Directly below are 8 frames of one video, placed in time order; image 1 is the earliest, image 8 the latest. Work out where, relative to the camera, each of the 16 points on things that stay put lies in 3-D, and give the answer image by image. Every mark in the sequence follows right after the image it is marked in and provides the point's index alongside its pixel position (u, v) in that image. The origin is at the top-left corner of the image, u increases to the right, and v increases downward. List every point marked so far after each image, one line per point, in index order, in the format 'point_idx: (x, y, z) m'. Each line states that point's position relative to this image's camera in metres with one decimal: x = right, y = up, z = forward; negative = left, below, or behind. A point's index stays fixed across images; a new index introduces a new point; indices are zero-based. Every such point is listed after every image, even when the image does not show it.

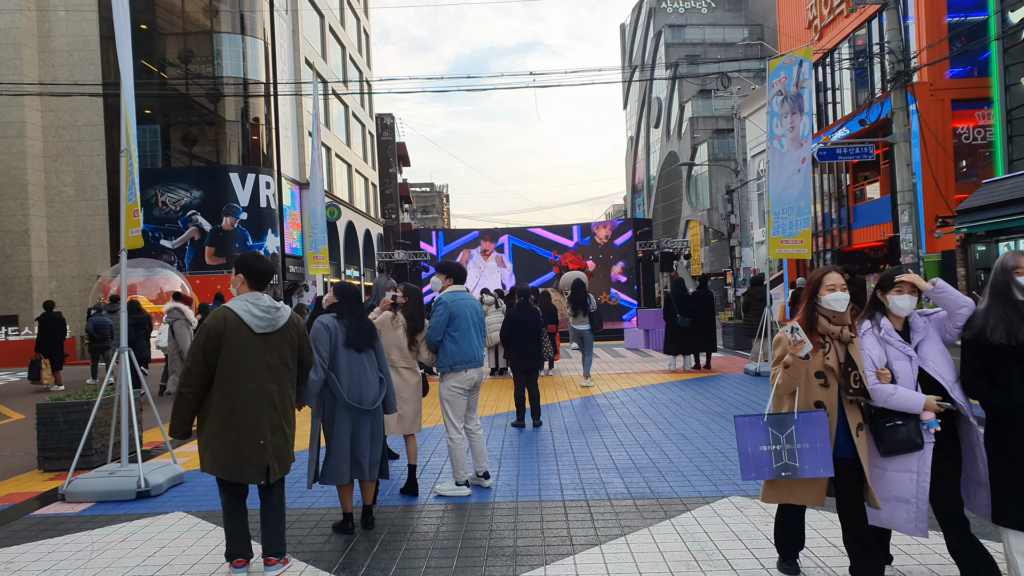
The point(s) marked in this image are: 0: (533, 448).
0: (+0.2, -1.6, +6.8) m
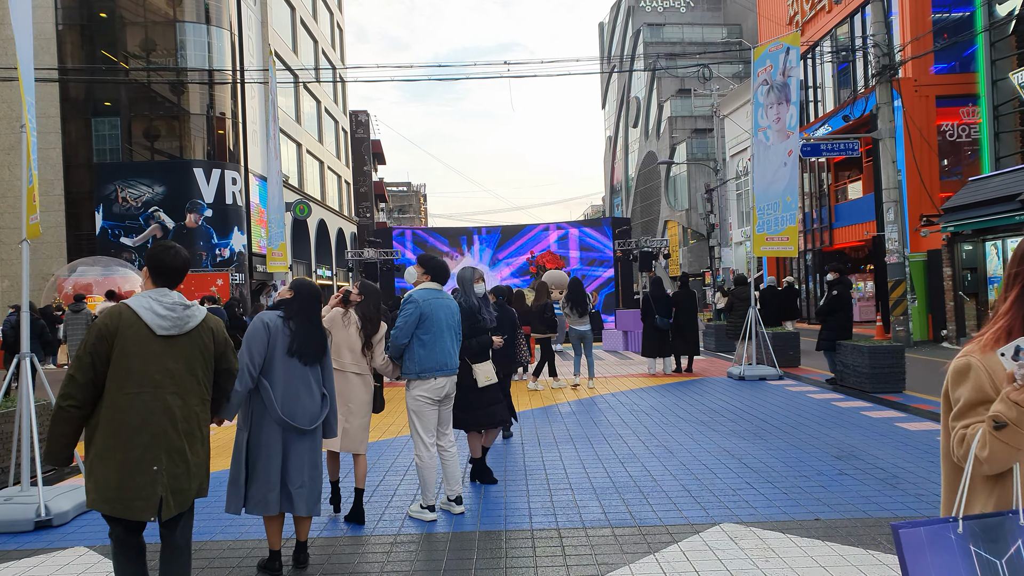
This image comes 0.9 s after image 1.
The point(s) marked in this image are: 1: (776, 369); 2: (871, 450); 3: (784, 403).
0: (-0.1, -1.6, +6.1) m
1: (+4.4, -1.4, +11.3) m
2: (+3.2, -1.5, +6.1) m
3: (+3.6, -1.5, +8.9) m
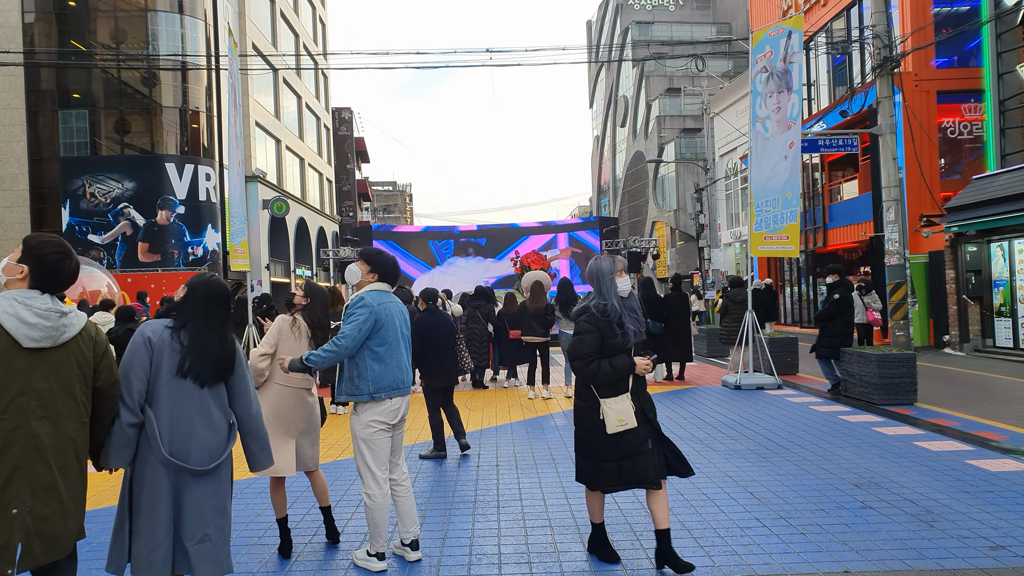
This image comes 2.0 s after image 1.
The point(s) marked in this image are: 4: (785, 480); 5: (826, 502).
0: (-0.3, -1.6, +5.3) m
1: (+4.1, -1.4, +10.6) m
2: (+3.0, -1.5, +5.4) m
3: (+3.3, -1.5, +8.2) m
4: (+2.2, -1.5, +5.4) m
5: (+2.2, -1.5, +4.8) m
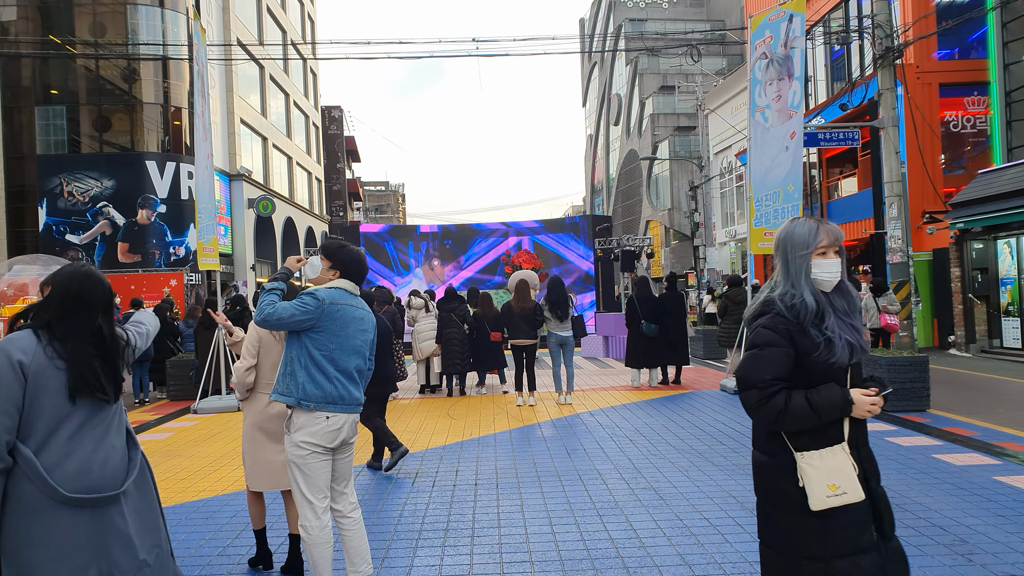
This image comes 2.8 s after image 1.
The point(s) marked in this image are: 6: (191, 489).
0: (-0.5, -1.6, +4.7) m
1: (+3.9, -1.4, +10.0) m
2: (+2.9, -1.5, +4.8) m
3: (+3.1, -1.5, +7.6) m
4: (+2.0, -1.5, +4.9) m
5: (+2.1, -1.5, +4.3) m
6: (-2.8, -1.7, +5.9) m
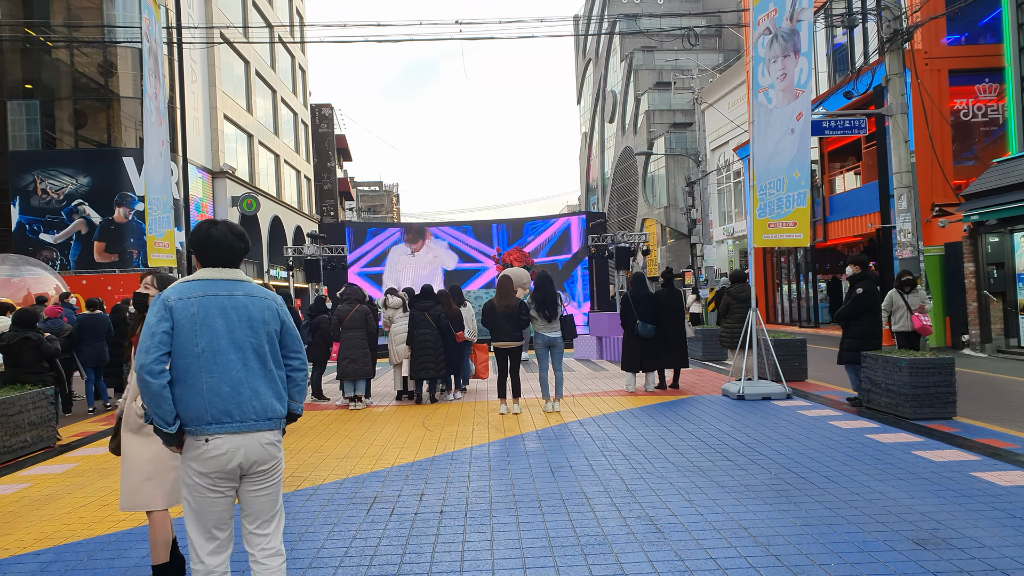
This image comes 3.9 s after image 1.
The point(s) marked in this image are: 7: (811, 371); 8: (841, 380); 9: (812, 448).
0: (-0.7, -1.6, +3.9) m
1: (+3.7, -1.3, +9.2) m
2: (+2.7, -1.4, +4.0) m
3: (+2.9, -1.5, +6.8) m
4: (+1.8, -1.5, +4.1) m
5: (+1.9, -1.5, +3.5) m
6: (-3.0, -1.7, +5.1) m
7: (+5.1, -1.4, +11.5) m
8: (+5.2, -1.5, +10.7) m
9: (+2.7, -1.5, +6.2) m
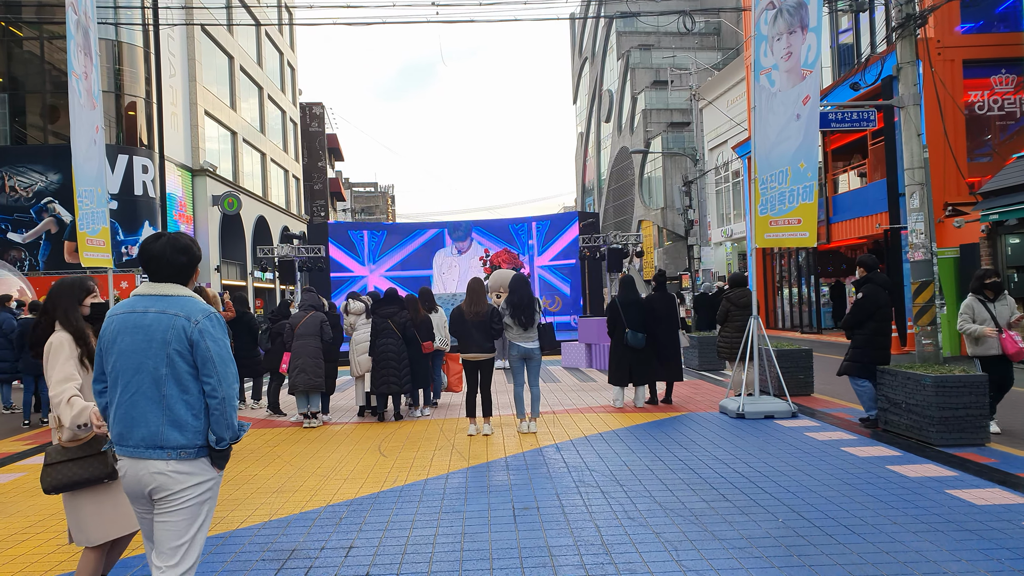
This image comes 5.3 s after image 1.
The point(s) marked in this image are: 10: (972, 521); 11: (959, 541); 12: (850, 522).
0: (-1.0, -1.6, +3.0) m
1: (+3.3, -1.4, +8.3) m
2: (+2.4, -1.5, +3.1) m
3: (+2.6, -1.5, +5.9) m
4: (+1.5, -1.5, +3.2) m
5: (+1.6, -1.5, +2.5) m
6: (-3.3, -1.7, +4.2) m
7: (+4.7, -1.5, +10.6) m
8: (+4.8, -1.5, +9.8) m
9: (+2.4, -1.5, +5.2) m
10: (+2.9, -1.5, +4.3) m
11: (+2.6, -1.5, +4.0) m
12: (+2.2, -1.5, +4.4) m
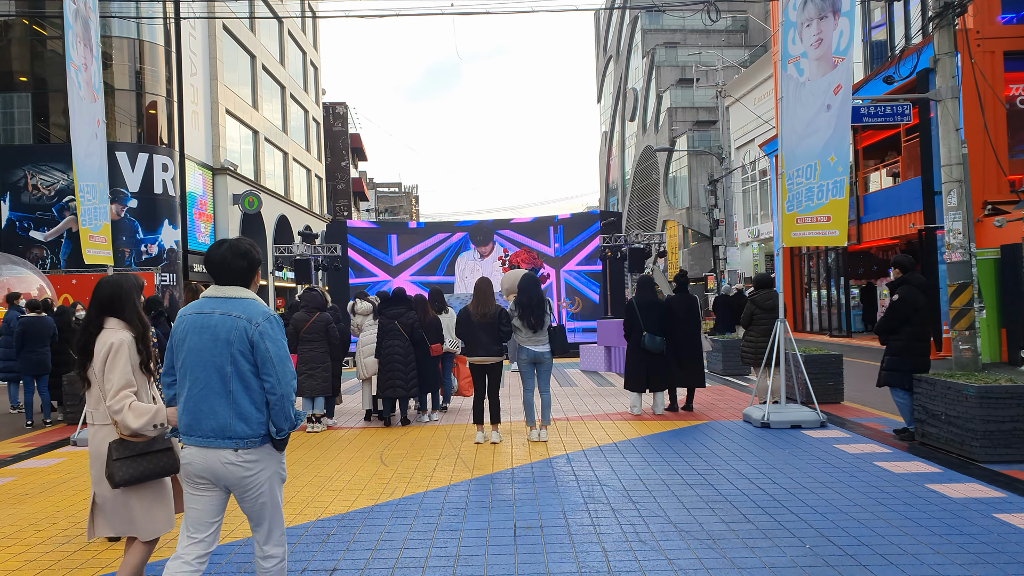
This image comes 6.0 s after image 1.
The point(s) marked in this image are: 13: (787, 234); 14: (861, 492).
0: (-1.0, -1.6, +2.7) m
1: (+3.5, -1.4, +7.8) m
2: (+2.3, -1.5, +2.6) m
3: (+2.6, -1.6, +5.4) m
4: (+1.5, -1.5, +2.7) m
5: (+1.5, -1.5, +2.1) m
6: (-3.3, -1.7, +3.9) m
7: (+5.0, -1.5, +10.1) m
8: (+5.0, -1.6, +9.2) m
9: (+2.4, -1.5, +4.8) m
10: (+2.9, -1.5, +3.8) m
11: (+2.6, -1.5, +3.5) m
12: (+2.2, -1.5, +4.0) m
13: (+3.1, +0.6, +7.5) m
14: (+2.7, -1.5, +5.2) m
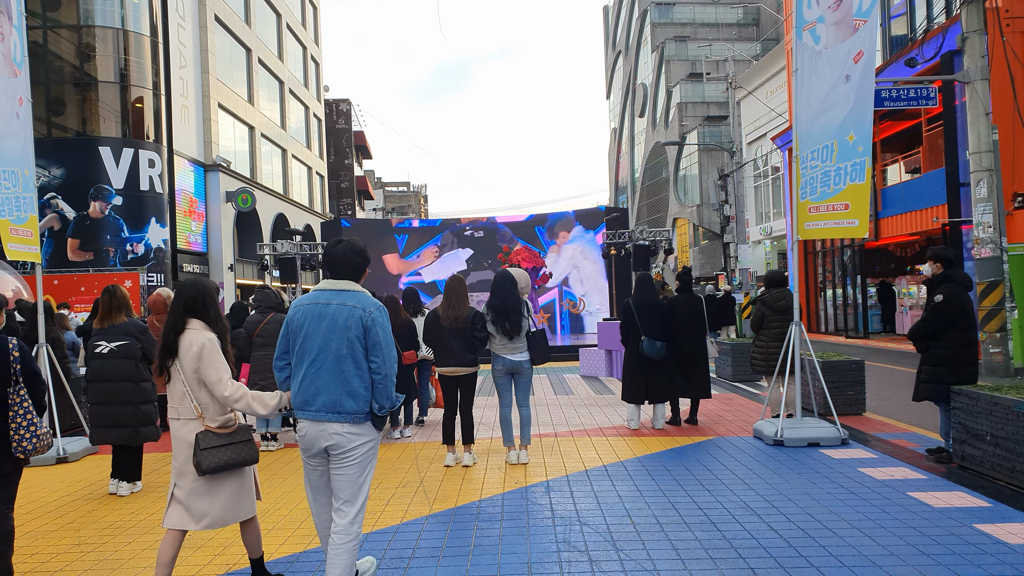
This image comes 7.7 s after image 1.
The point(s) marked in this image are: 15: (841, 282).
0: (-1.3, -1.6, +1.8) m
1: (+3.3, -1.4, +6.8) m
2: (+2.0, -1.5, +1.7) m
3: (+2.4, -1.5, +4.5) m
4: (+1.2, -1.5, +1.8) m
5: (+1.2, -1.5, +1.2) m
6: (-3.6, -1.7, +3.1) m
7: (+4.8, -1.5, +9.1) m
8: (+4.8, -1.5, +8.2) m
9: (+2.2, -1.5, +3.9) m
10: (+2.6, -1.5, +2.9) m
11: (+2.3, -1.5, +2.6) m
12: (+1.9, -1.5, +3.0) m
13: (+2.8, +0.6, +6.6) m
14: (+2.4, -1.5, +4.3) m
15: (+9.5, +0.2, +19.6) m
